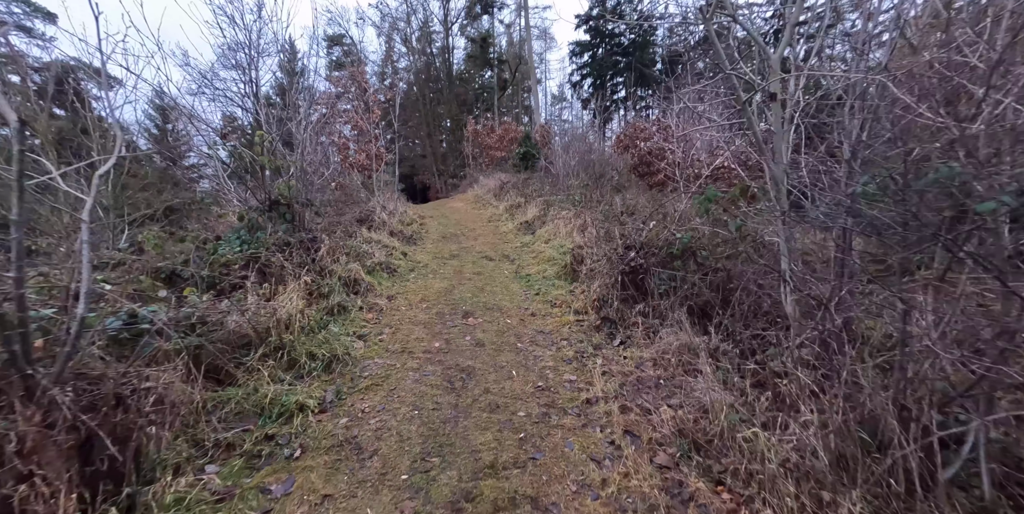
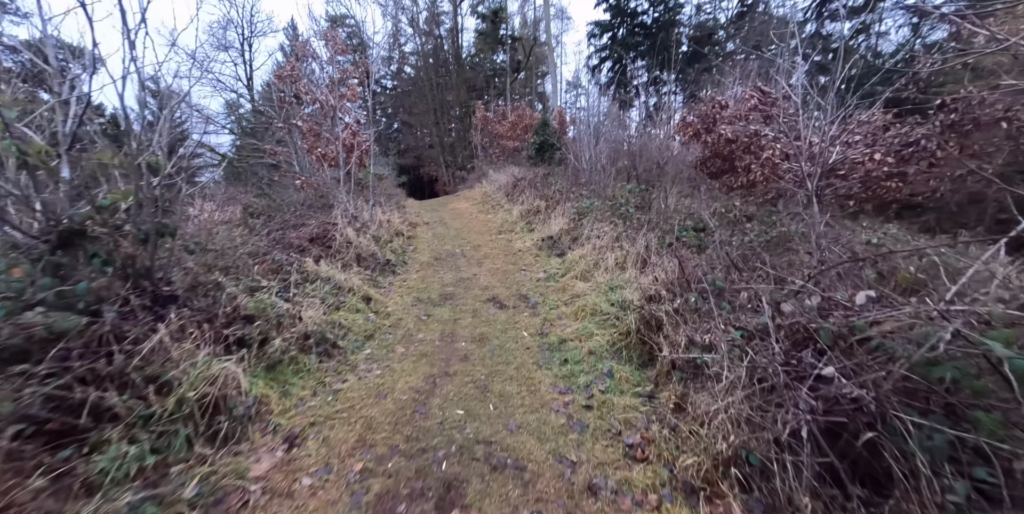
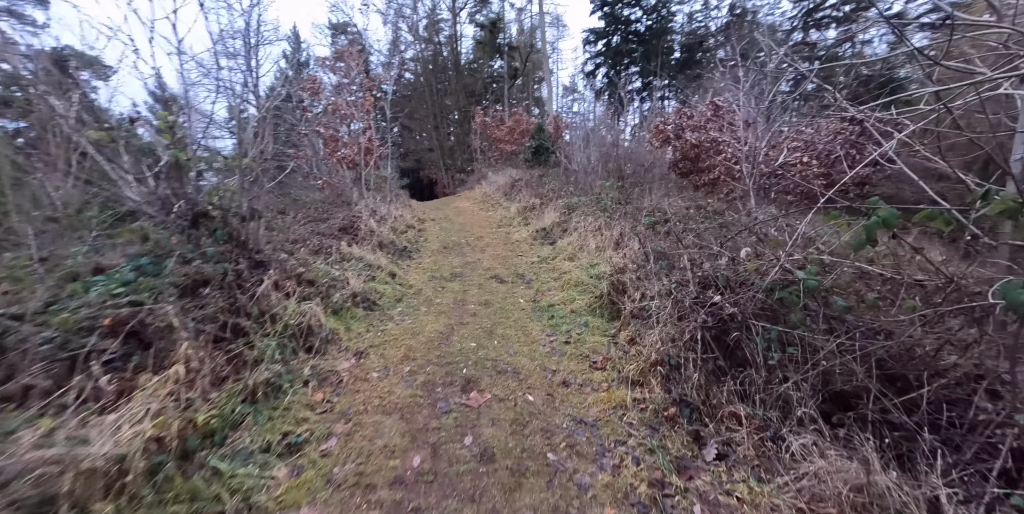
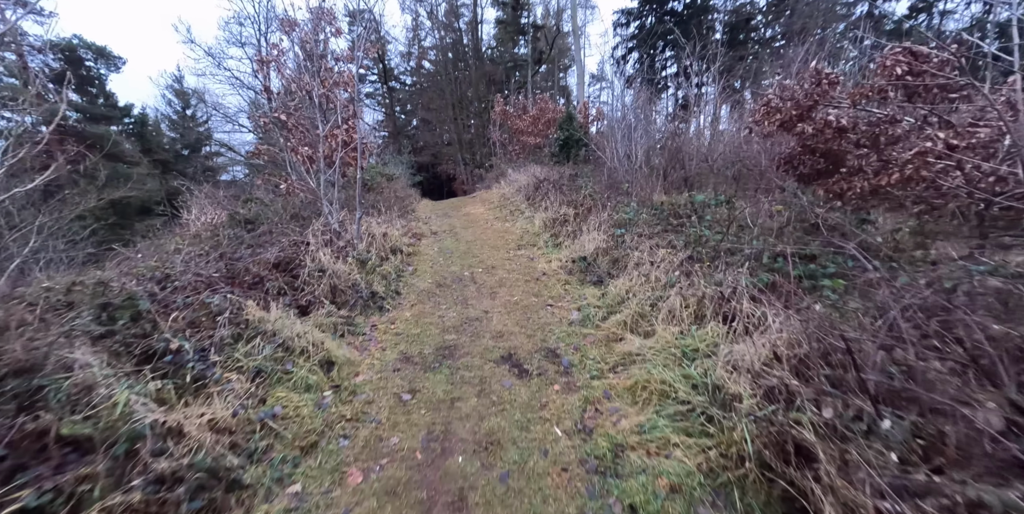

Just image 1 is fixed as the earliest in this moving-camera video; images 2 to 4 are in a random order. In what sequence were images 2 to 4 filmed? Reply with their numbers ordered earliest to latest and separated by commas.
3, 2, 4
